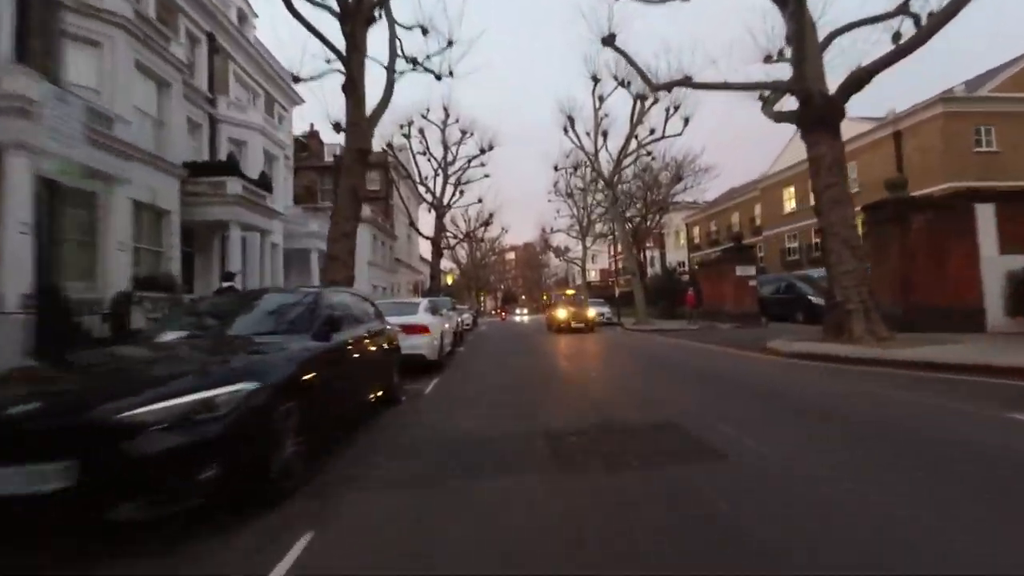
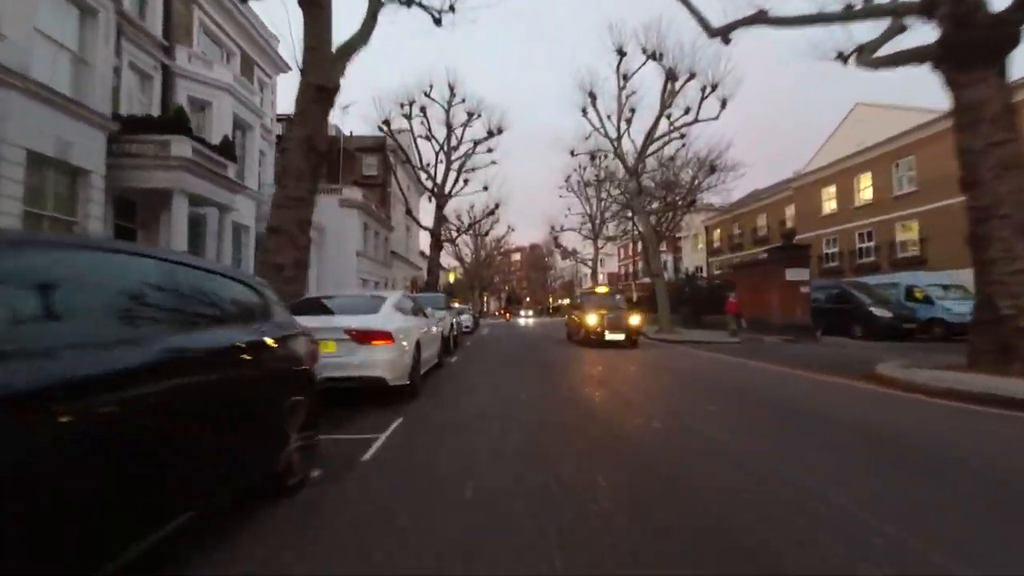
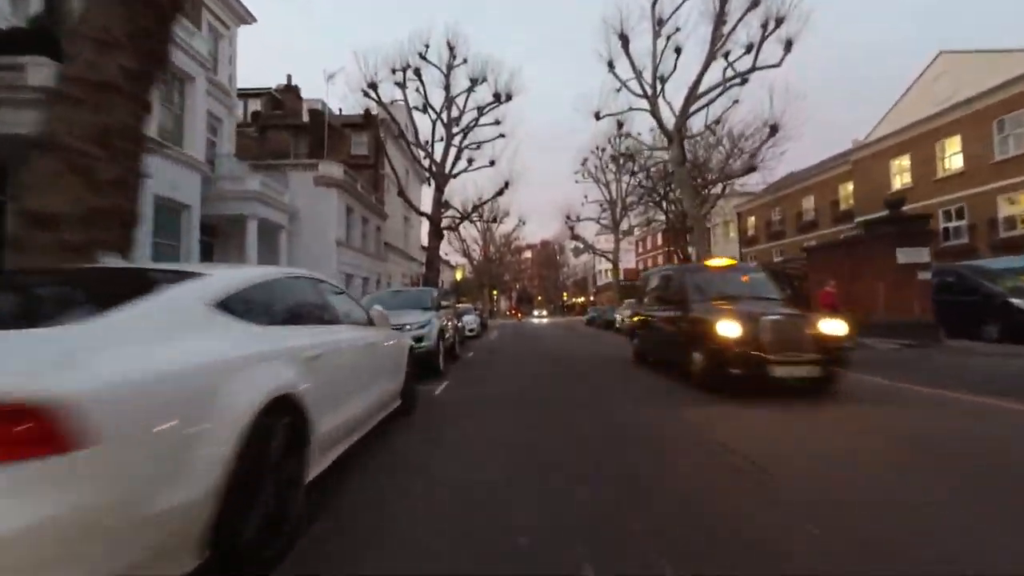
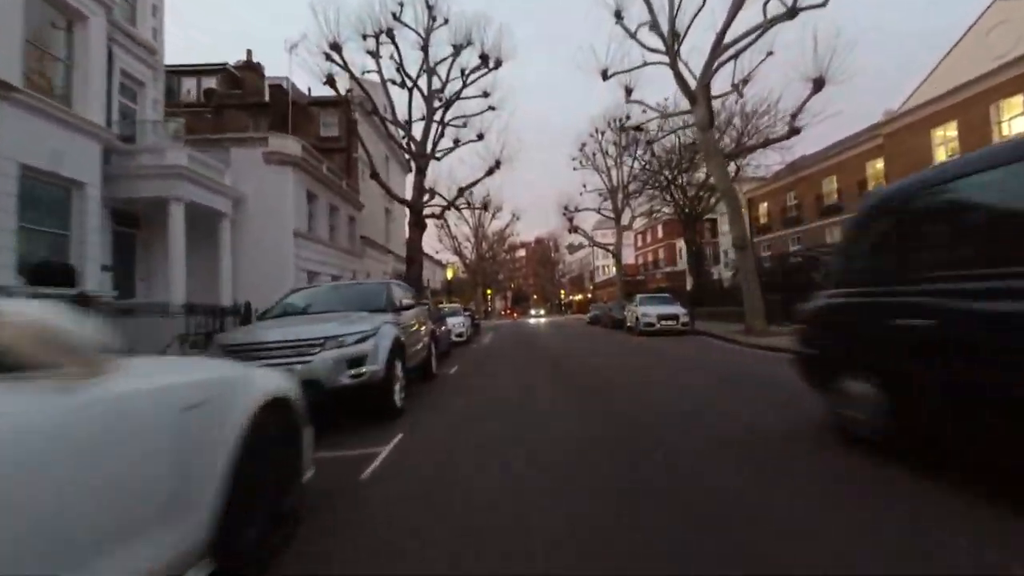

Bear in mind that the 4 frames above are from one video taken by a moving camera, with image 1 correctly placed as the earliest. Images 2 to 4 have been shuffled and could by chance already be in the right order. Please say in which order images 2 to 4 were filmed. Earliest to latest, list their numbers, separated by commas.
2, 3, 4
